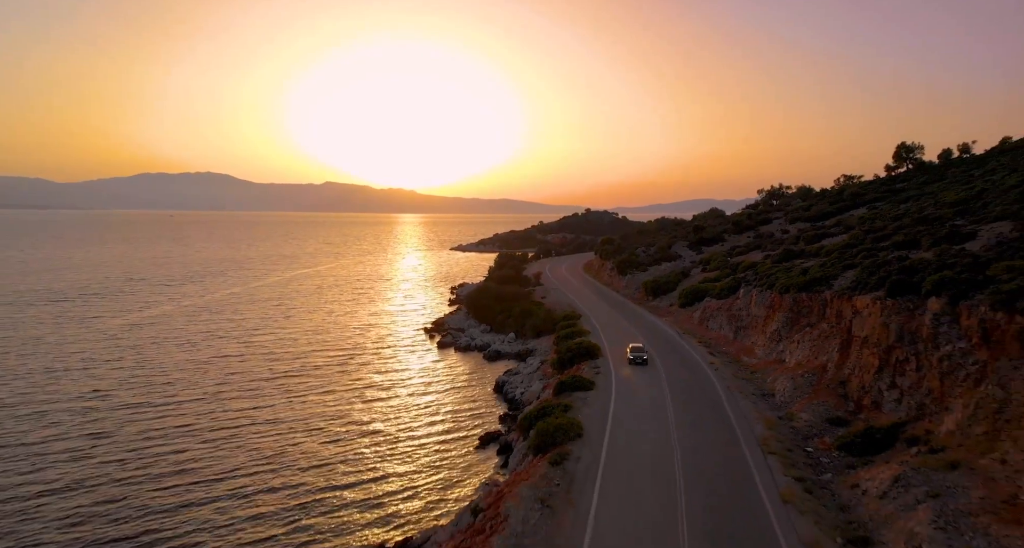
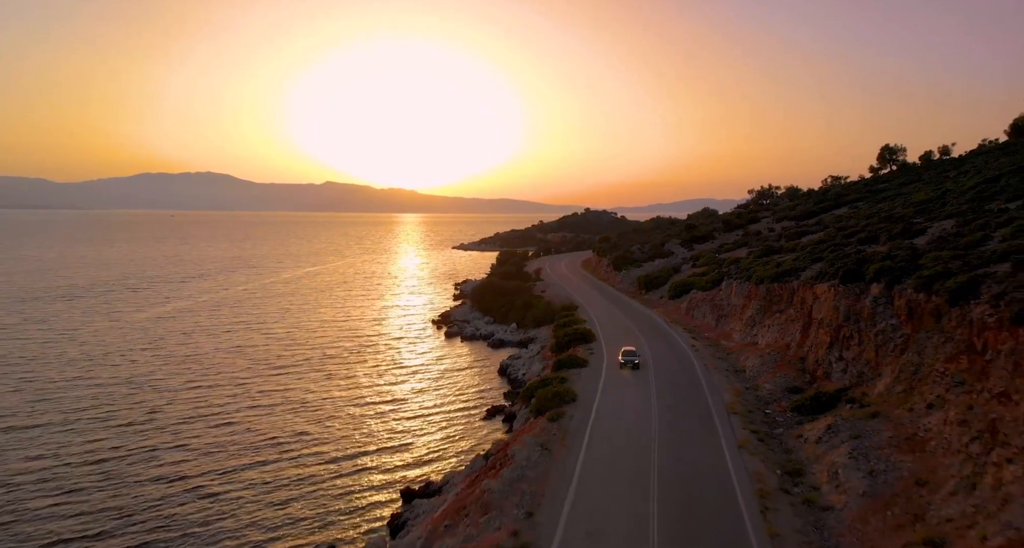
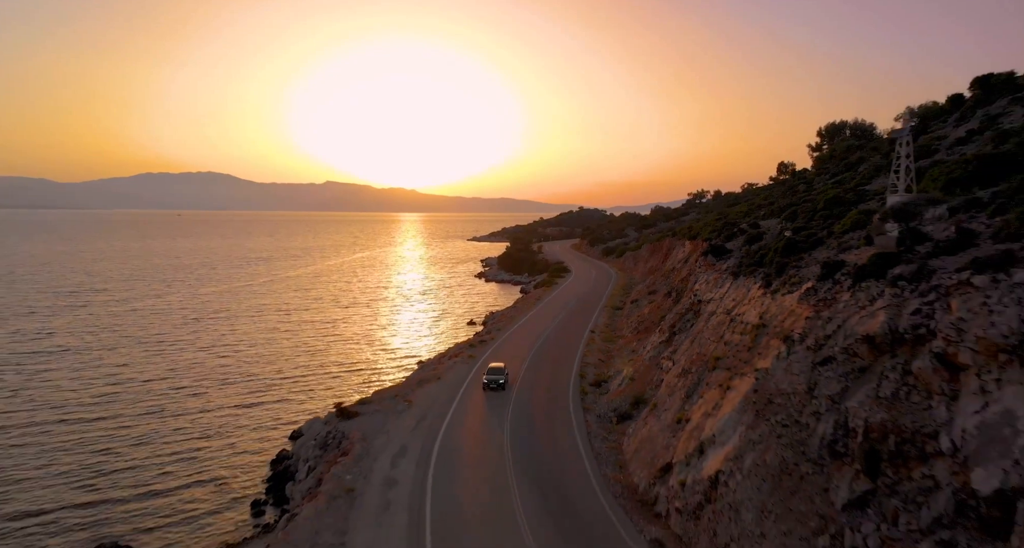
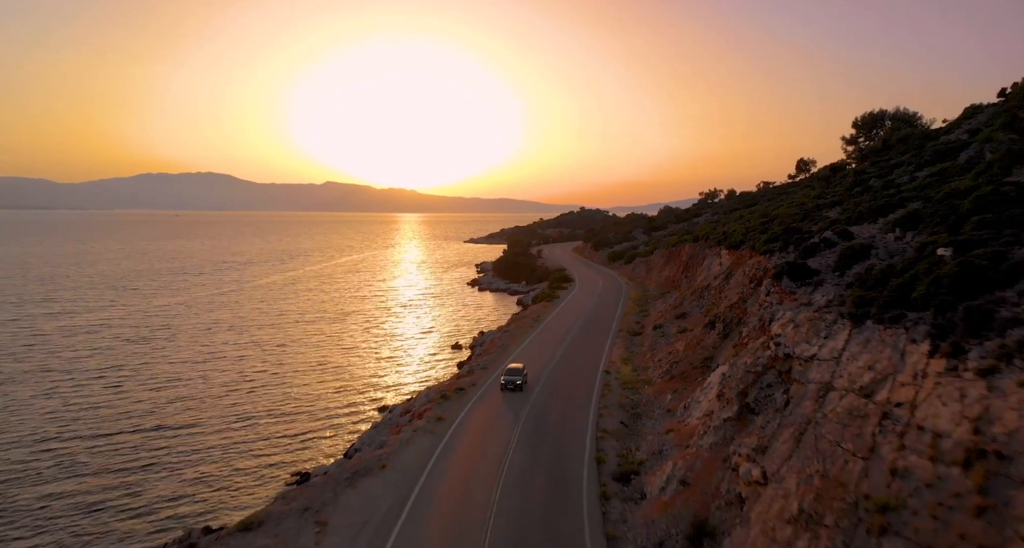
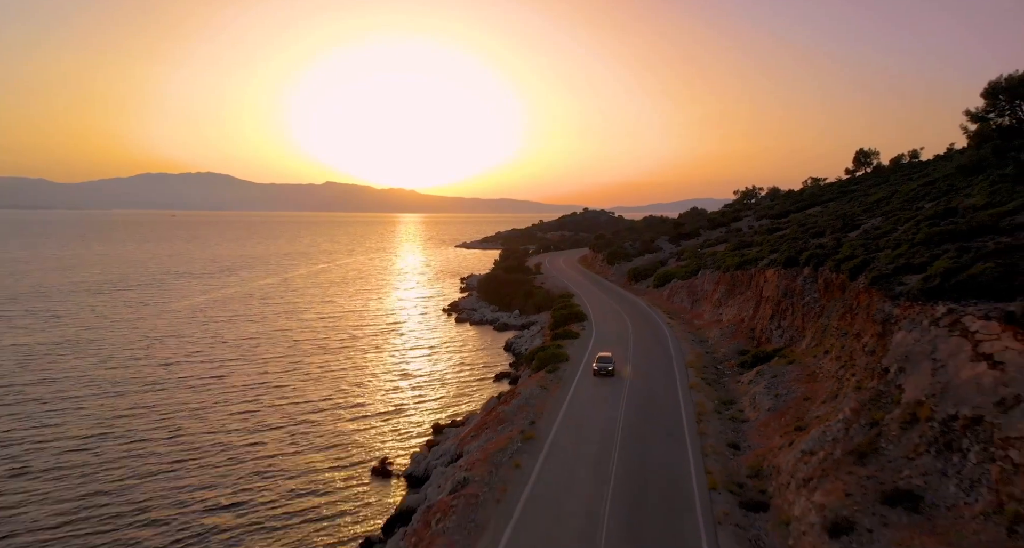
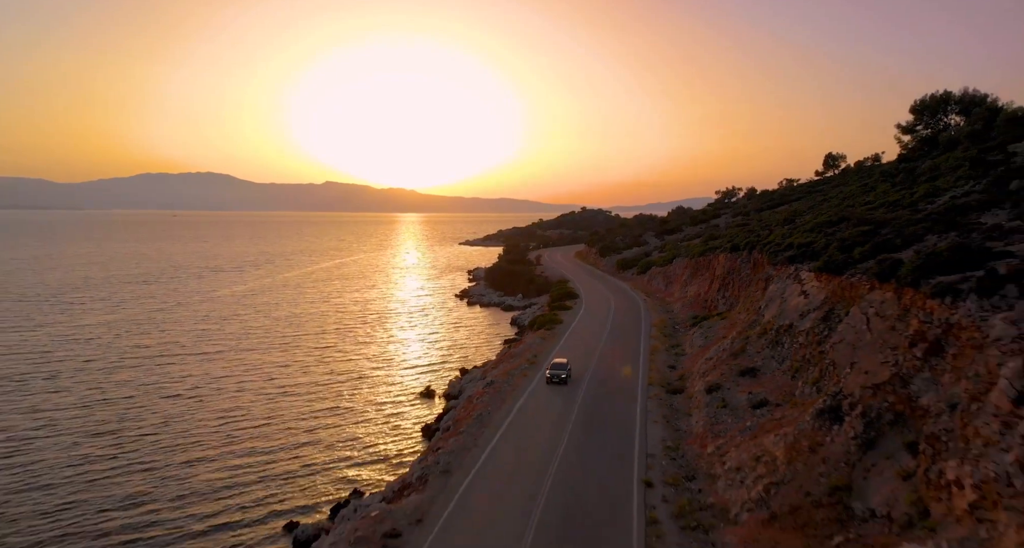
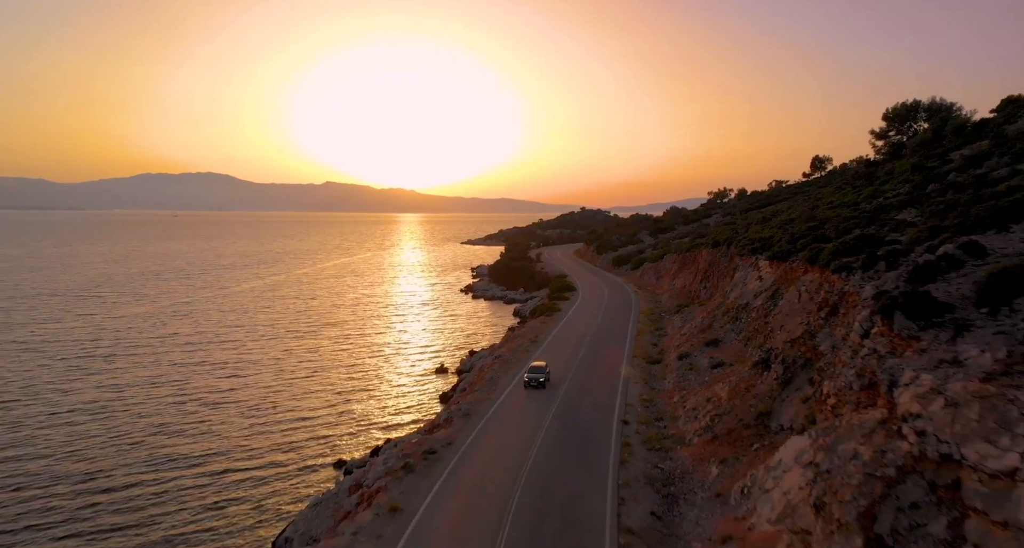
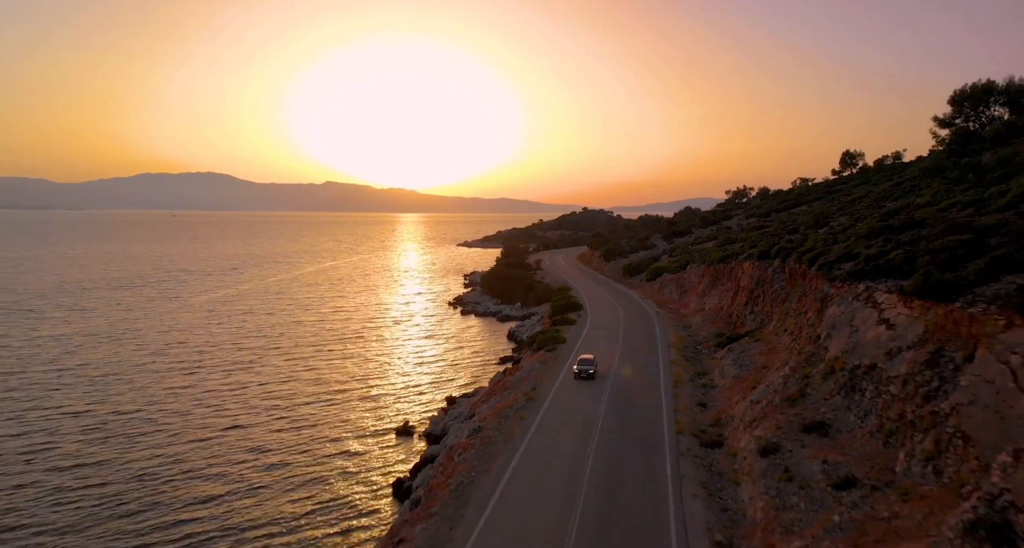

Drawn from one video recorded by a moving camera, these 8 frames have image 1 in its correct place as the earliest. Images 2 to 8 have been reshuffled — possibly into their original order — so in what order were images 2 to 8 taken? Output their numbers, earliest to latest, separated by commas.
2, 5, 8, 6, 7, 4, 3
